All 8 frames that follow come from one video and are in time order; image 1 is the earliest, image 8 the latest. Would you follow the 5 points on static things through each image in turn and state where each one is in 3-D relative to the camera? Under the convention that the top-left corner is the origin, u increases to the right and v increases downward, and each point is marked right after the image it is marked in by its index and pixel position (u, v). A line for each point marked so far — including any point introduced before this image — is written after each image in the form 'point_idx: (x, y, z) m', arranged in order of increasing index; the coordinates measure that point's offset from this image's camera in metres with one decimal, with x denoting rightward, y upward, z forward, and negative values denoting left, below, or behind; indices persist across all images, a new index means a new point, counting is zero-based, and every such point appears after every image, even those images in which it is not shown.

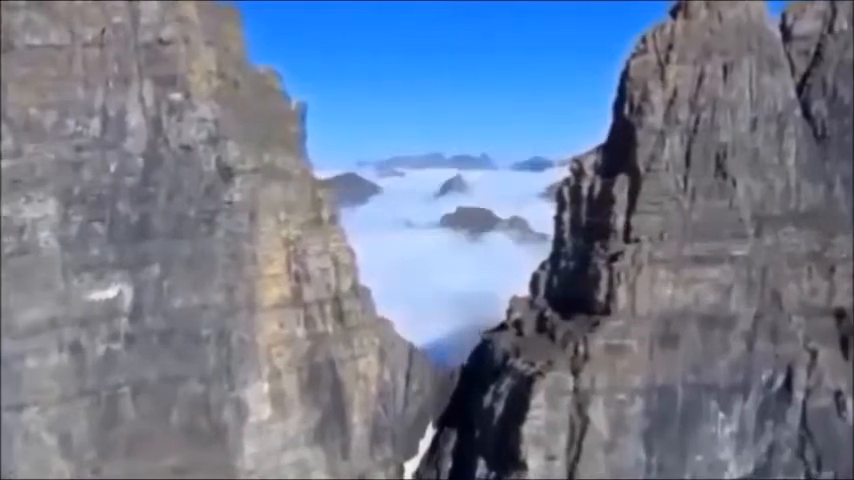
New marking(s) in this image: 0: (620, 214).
0: (+1.3, +0.2, +8.5) m
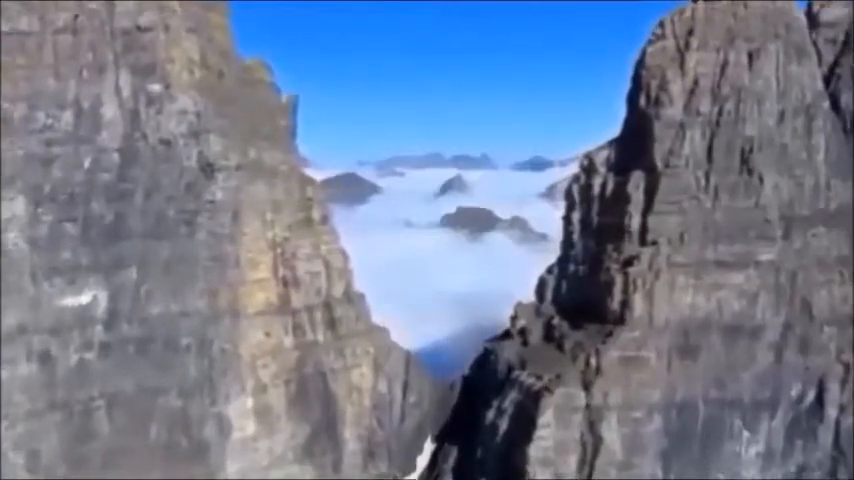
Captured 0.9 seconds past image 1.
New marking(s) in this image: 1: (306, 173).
0: (+1.3, +0.1, +7.9) m
1: (-0.7, +0.4, +7.9) m
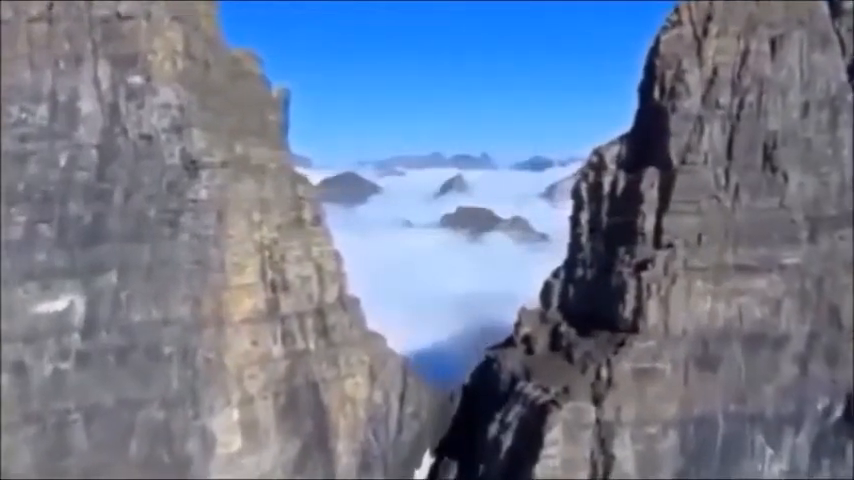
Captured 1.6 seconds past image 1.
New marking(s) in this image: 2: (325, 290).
0: (+1.3, +0.1, +7.4) m
1: (-0.7, +0.4, +7.5) m
2: (-0.6, -0.3, +7.3) m
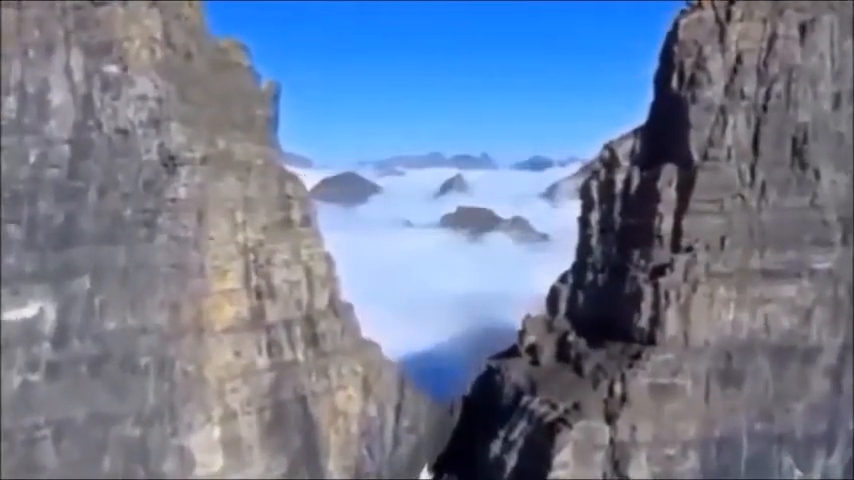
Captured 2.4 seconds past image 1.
0: (+1.3, +0.1, +6.9) m
1: (-0.8, +0.4, +6.9) m
2: (-0.6, -0.3, +6.8) m
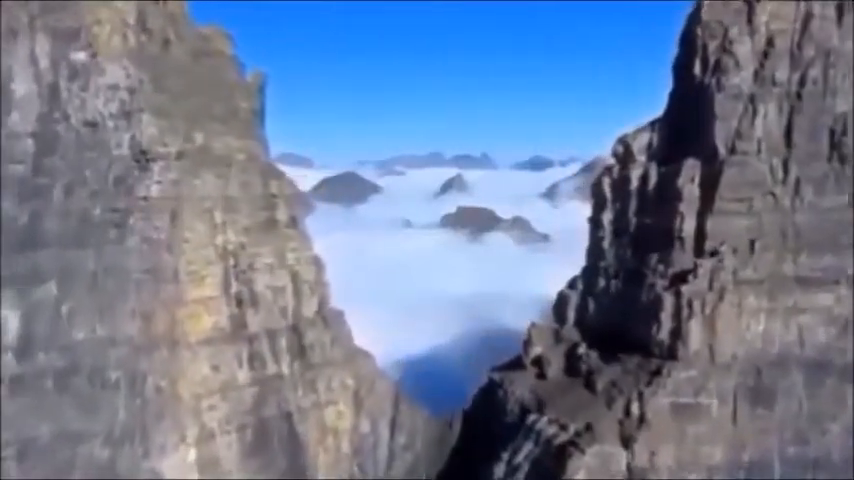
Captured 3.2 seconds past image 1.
0: (+1.3, +0.1, +6.4) m
1: (-0.8, +0.4, +6.4) m
2: (-0.6, -0.3, +6.2) m
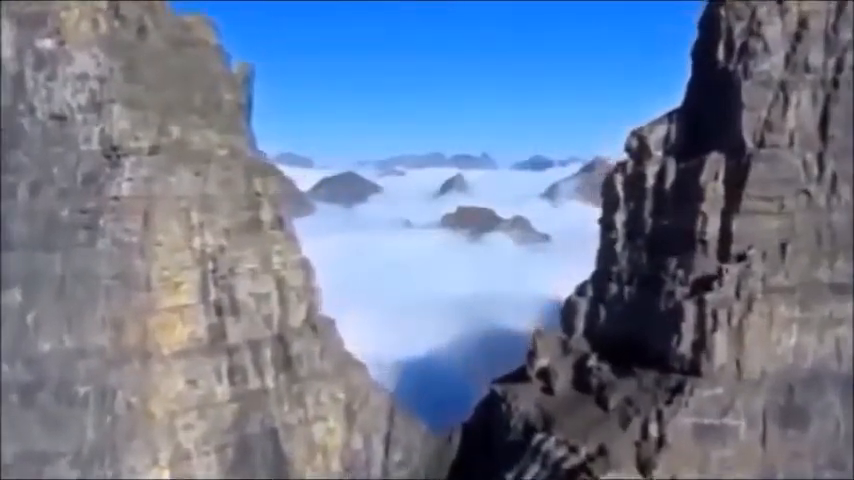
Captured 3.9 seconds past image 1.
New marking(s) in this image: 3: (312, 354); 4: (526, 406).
0: (+1.2, +0.1, +5.9) m
1: (-0.8, +0.4, +5.9) m
2: (-0.6, -0.3, +5.7) m
3: (-0.5, -0.5, +5.8) m
4: (+0.5, -0.8, +6.4) m
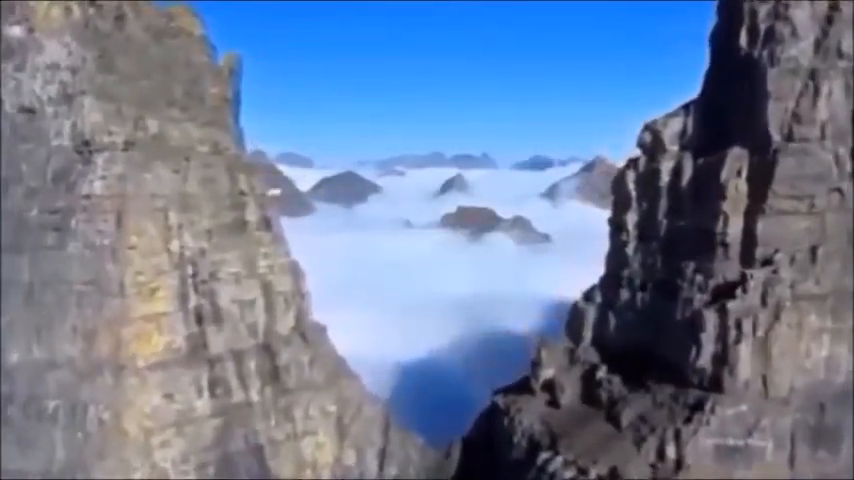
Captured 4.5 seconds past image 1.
0: (+1.2, +0.1, +5.5) m
1: (-0.8, +0.3, +5.5) m
2: (-0.6, -0.3, +5.3) m
3: (-0.5, -0.5, +5.4) m
4: (+0.5, -0.8, +6.0) m
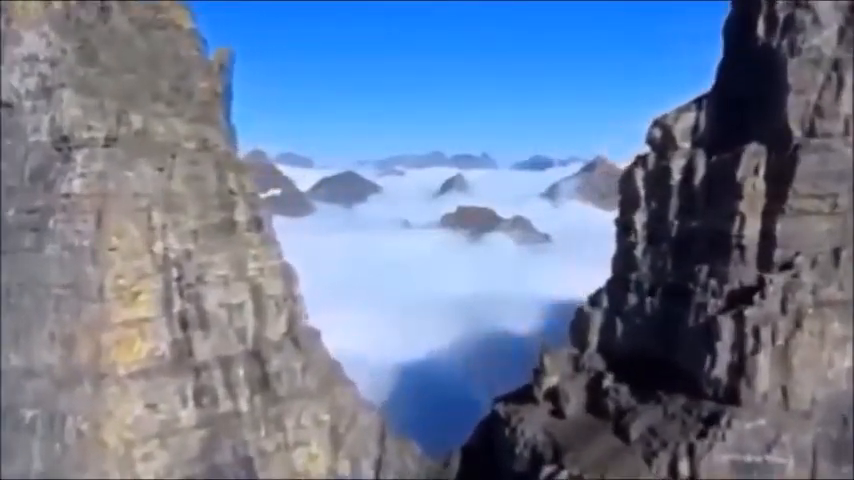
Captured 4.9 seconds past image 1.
0: (+1.2, +0.1, +5.2) m
1: (-0.8, +0.3, +5.3) m
2: (-0.6, -0.3, +5.1) m
3: (-0.5, -0.5, +5.1) m
4: (+0.5, -0.8, +5.8) m
